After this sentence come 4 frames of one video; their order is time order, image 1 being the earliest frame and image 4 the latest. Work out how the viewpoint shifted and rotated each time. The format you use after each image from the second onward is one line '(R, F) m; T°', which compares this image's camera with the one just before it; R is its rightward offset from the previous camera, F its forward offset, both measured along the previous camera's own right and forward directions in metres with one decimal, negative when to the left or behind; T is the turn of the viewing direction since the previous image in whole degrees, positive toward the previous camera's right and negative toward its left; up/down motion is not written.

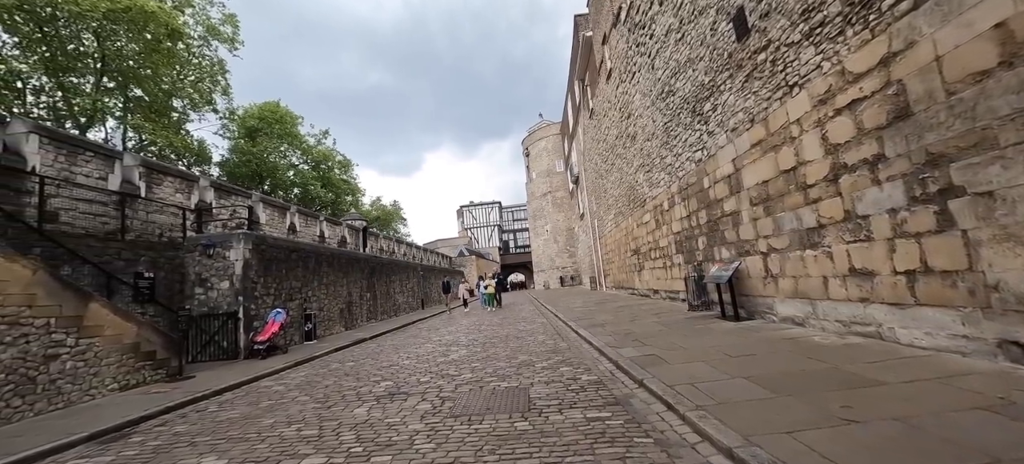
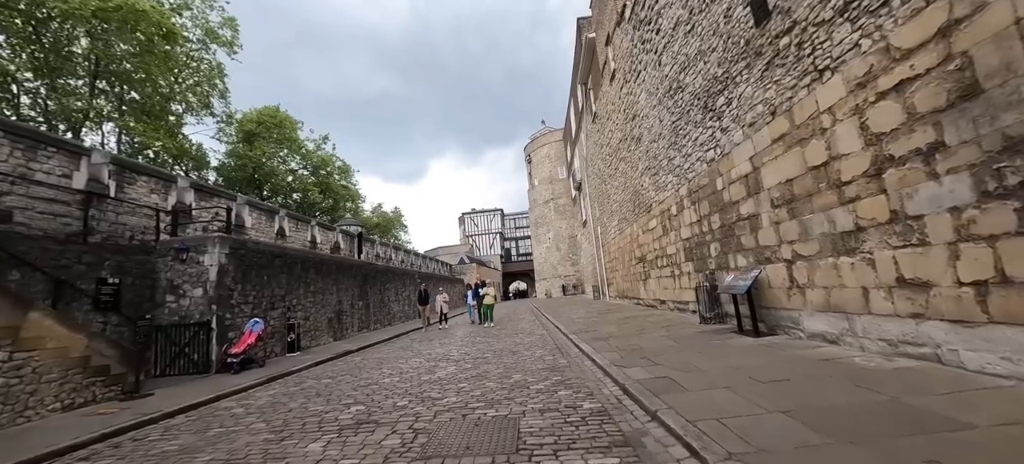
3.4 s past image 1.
(+0.1, +0.6) m; 0°
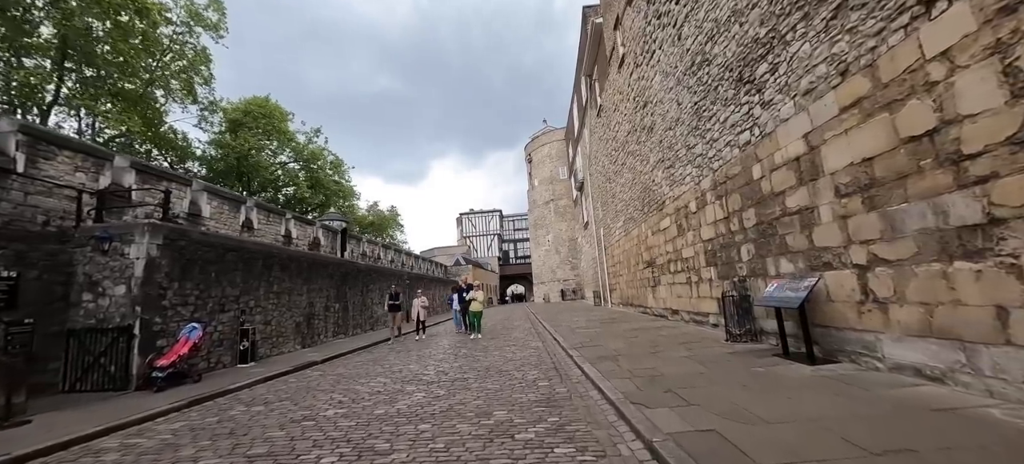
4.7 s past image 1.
(+0.2, +1.4) m; 0°
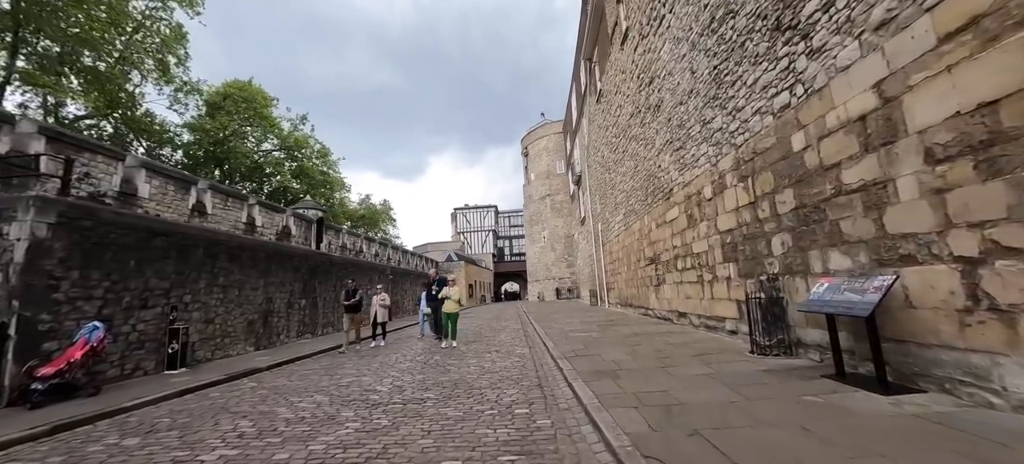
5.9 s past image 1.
(+0.3, +1.3) m; 0°
